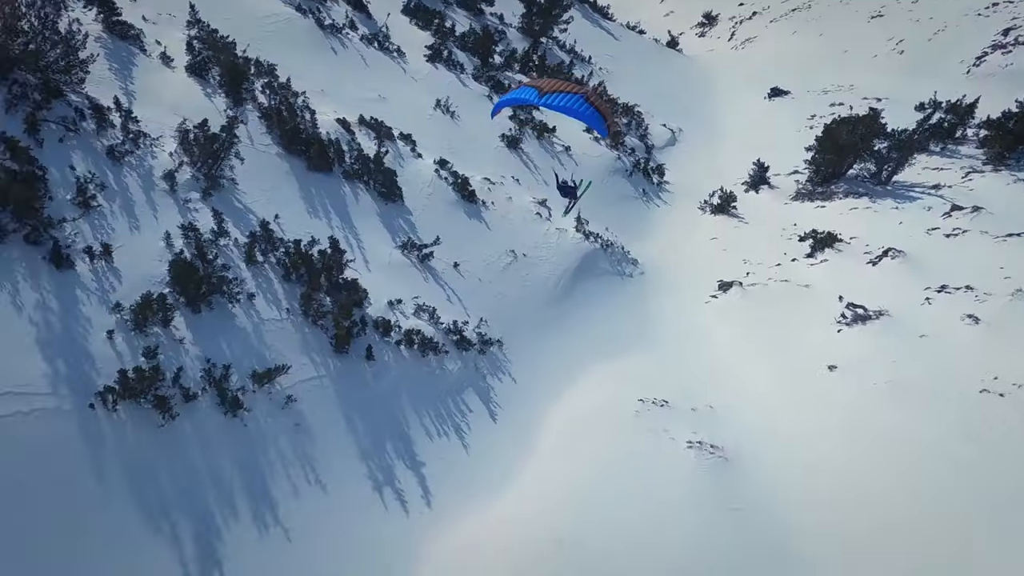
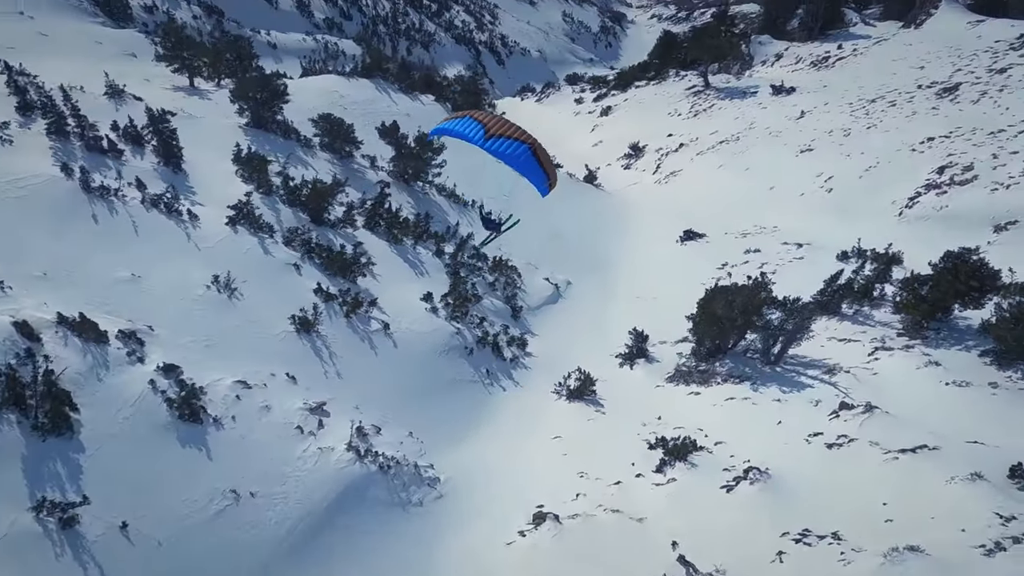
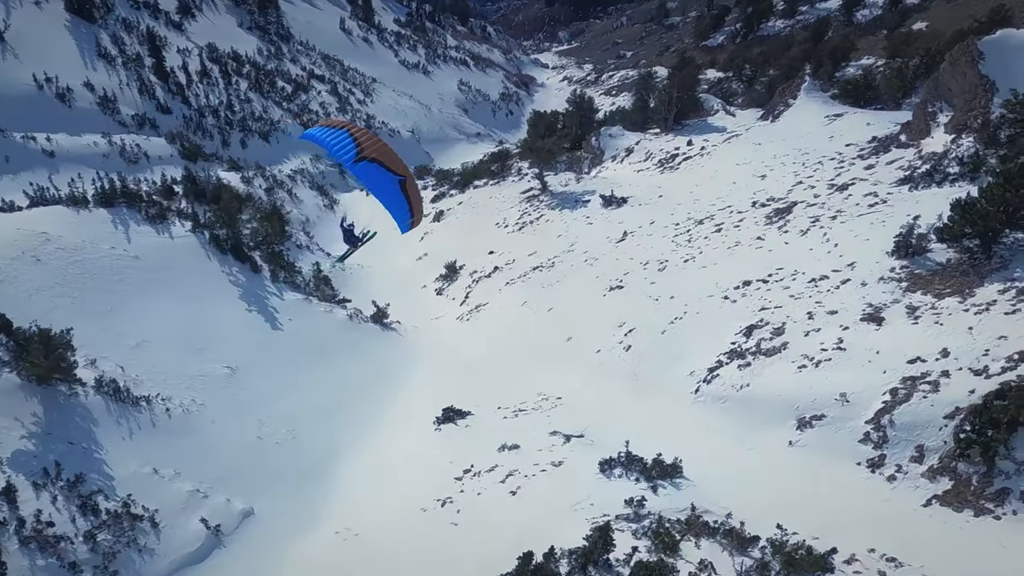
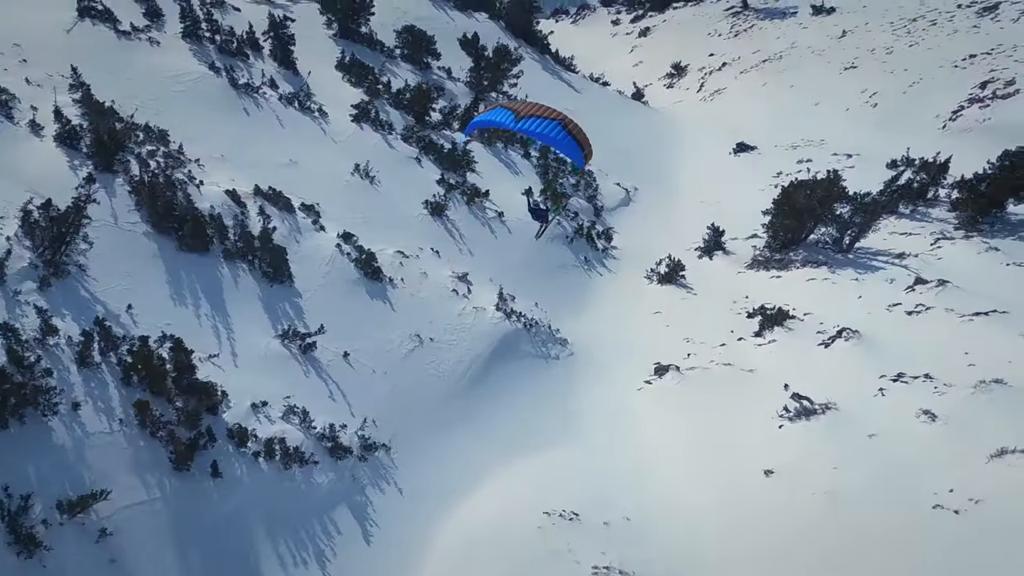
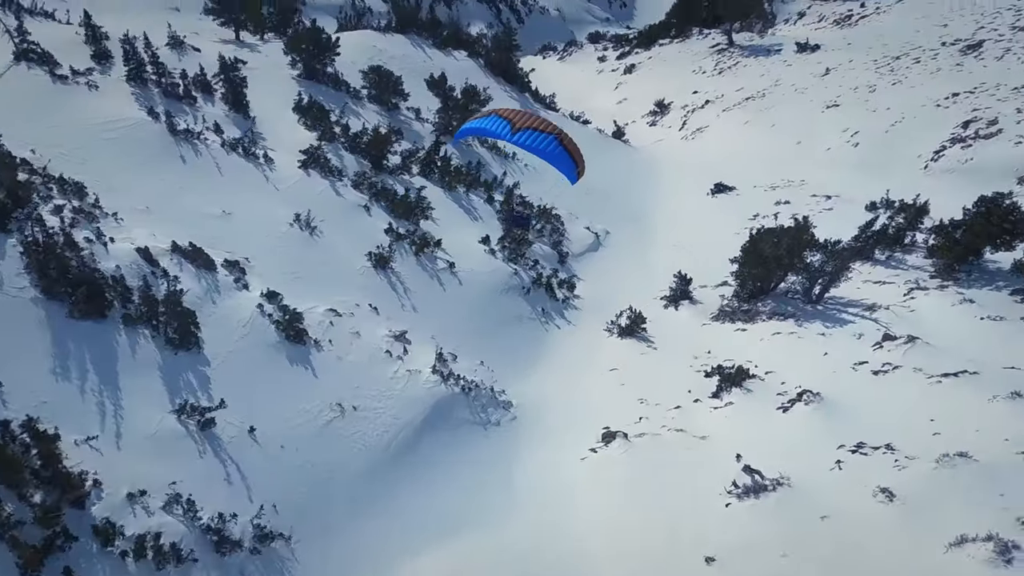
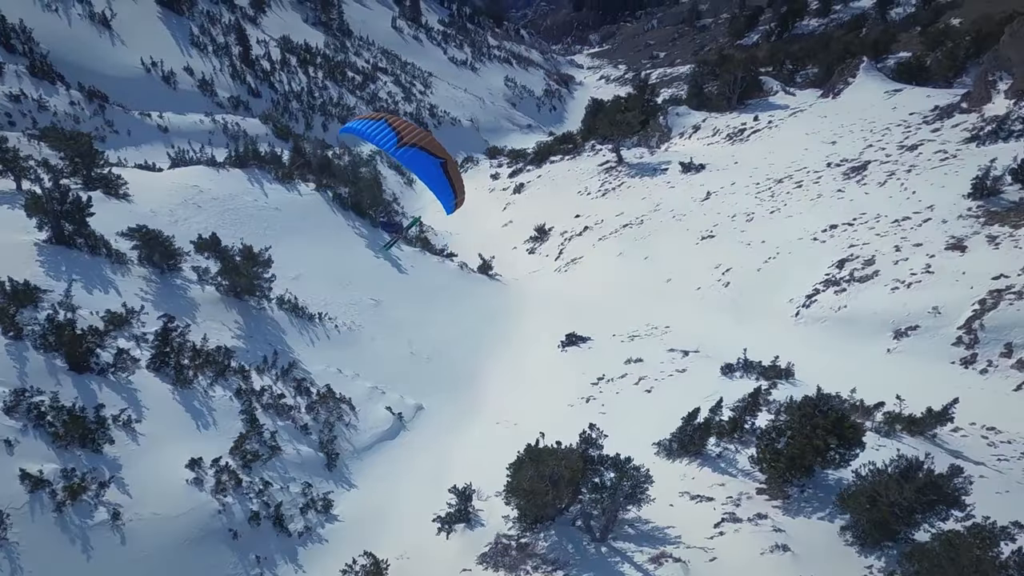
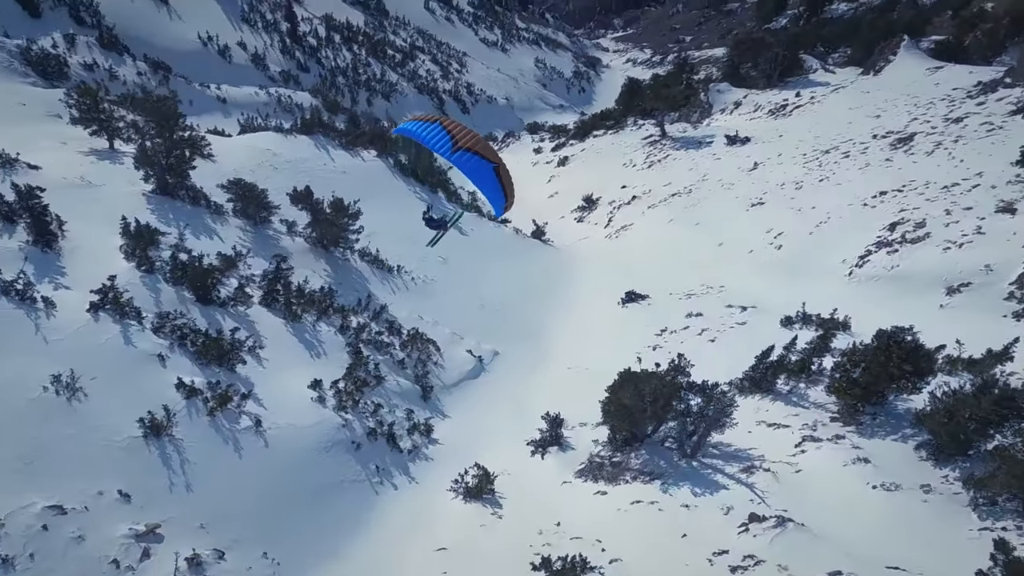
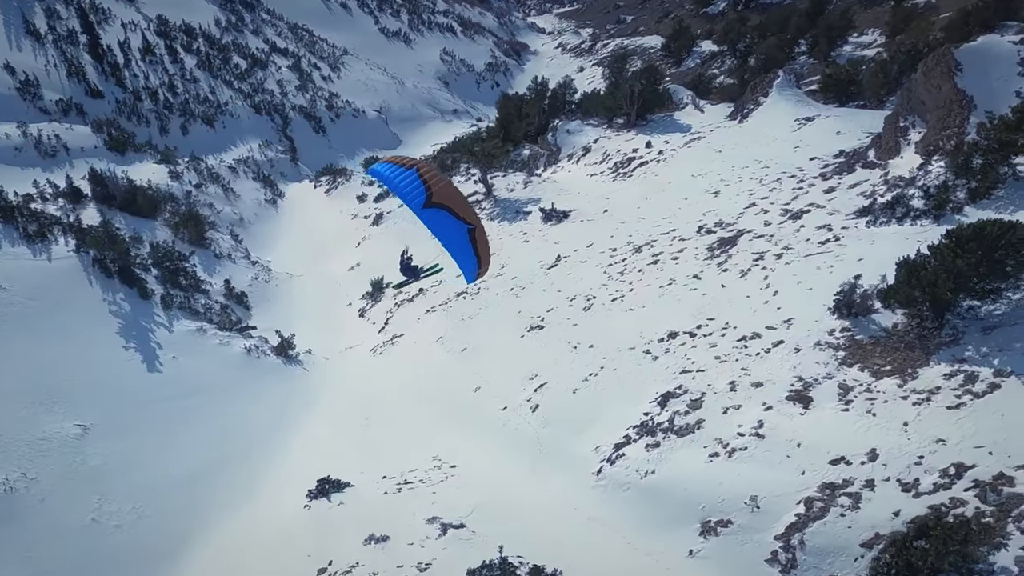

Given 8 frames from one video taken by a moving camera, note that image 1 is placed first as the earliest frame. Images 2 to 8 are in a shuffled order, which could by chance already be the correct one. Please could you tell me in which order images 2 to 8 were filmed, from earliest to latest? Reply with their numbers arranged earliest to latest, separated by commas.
4, 5, 2, 7, 6, 3, 8
